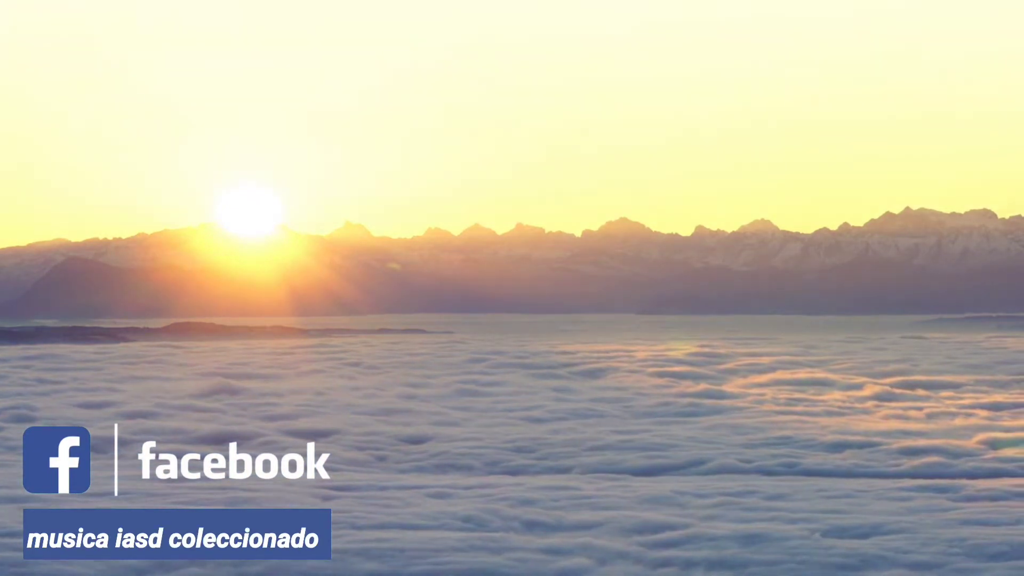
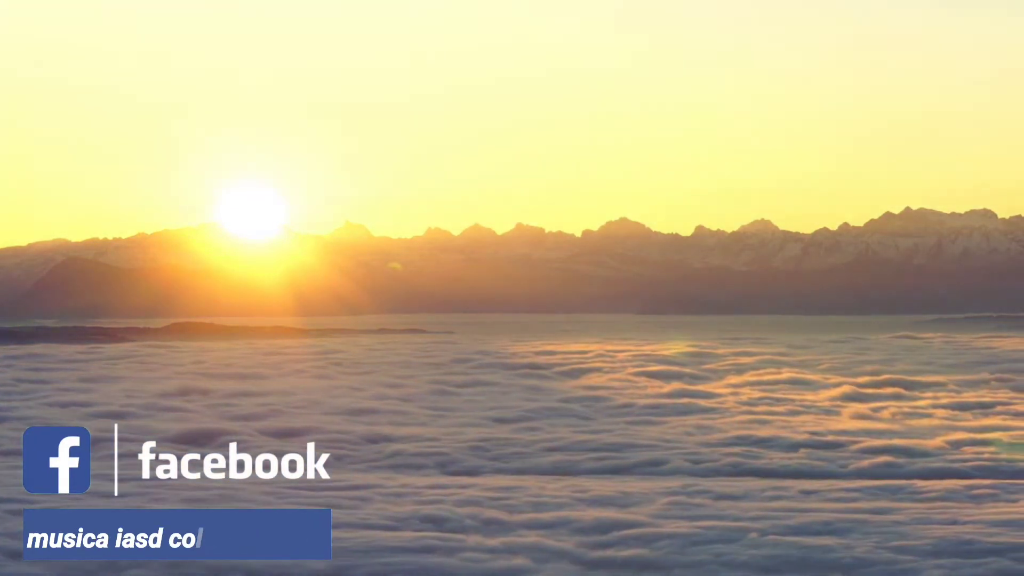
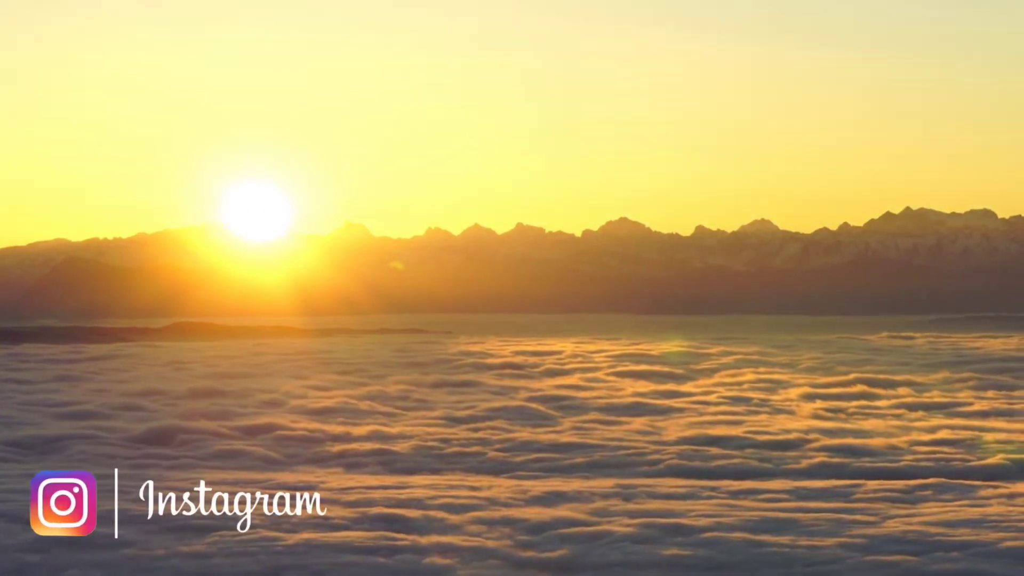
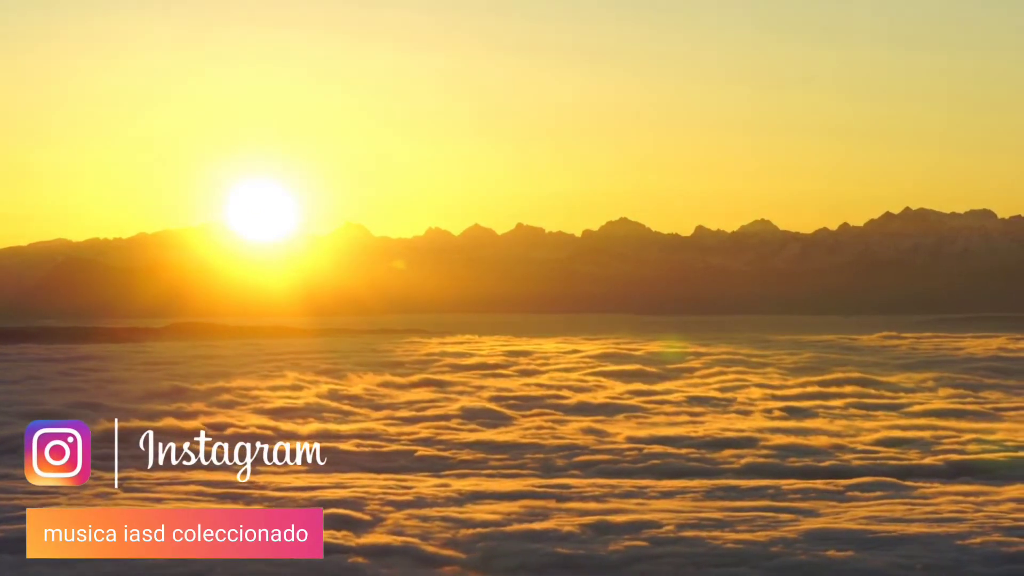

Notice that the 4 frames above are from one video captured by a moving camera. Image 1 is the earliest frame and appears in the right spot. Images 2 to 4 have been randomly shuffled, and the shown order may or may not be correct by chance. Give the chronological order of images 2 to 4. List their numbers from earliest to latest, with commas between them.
2, 3, 4
